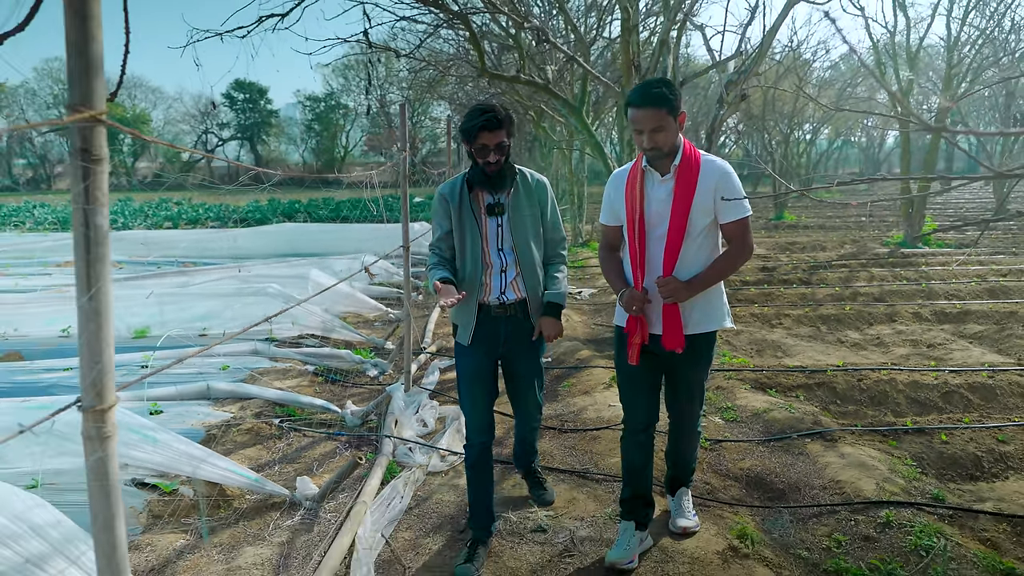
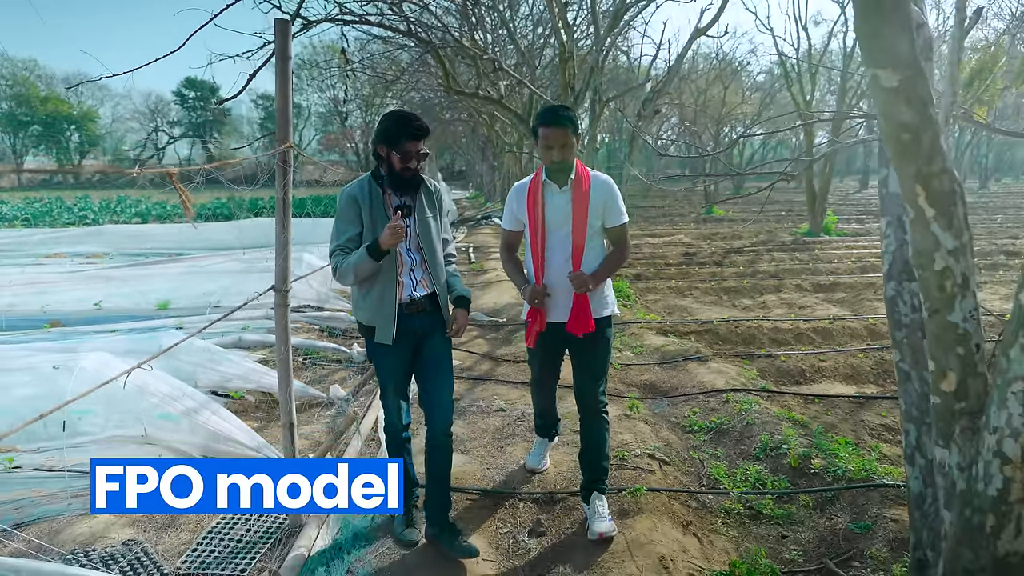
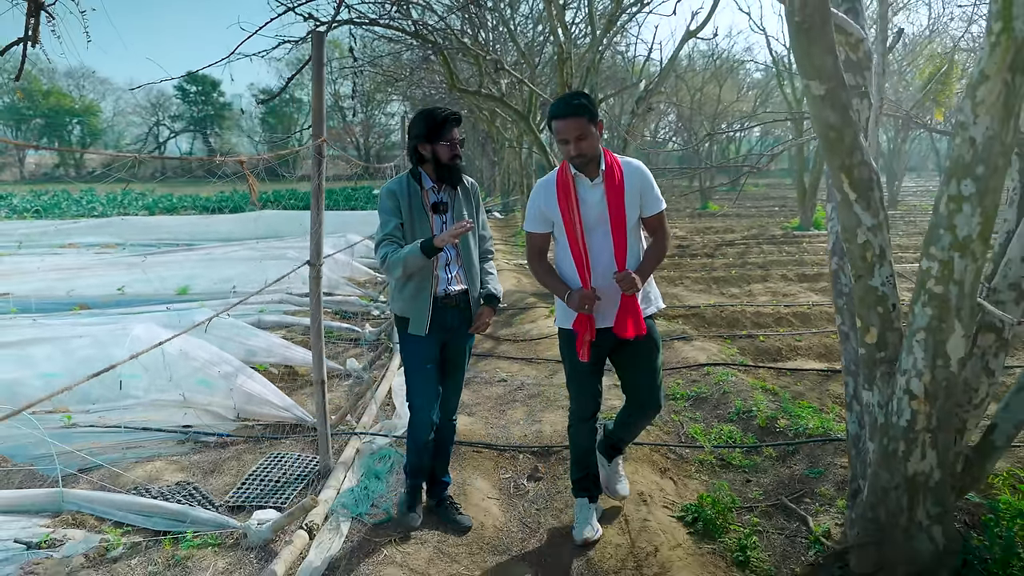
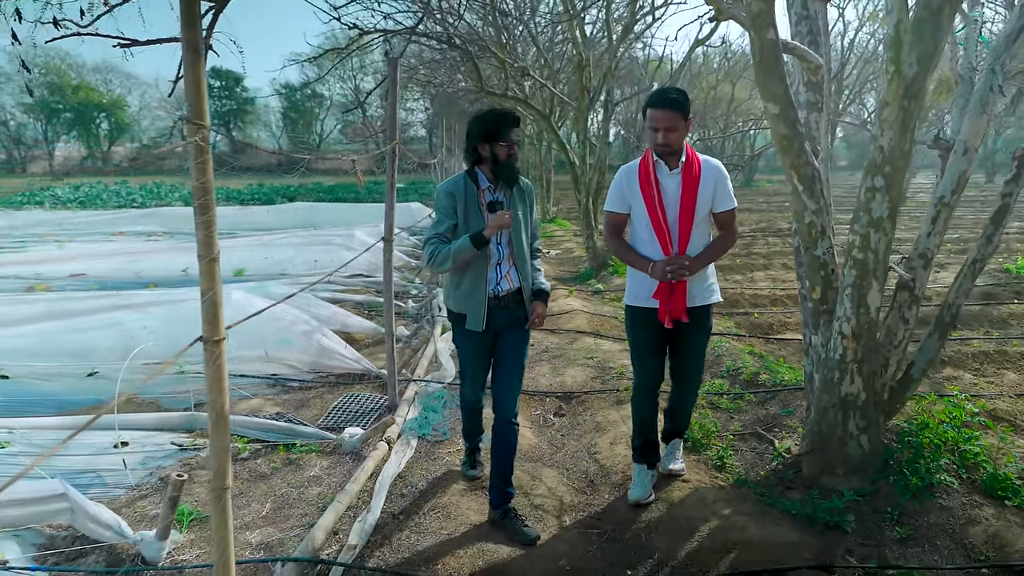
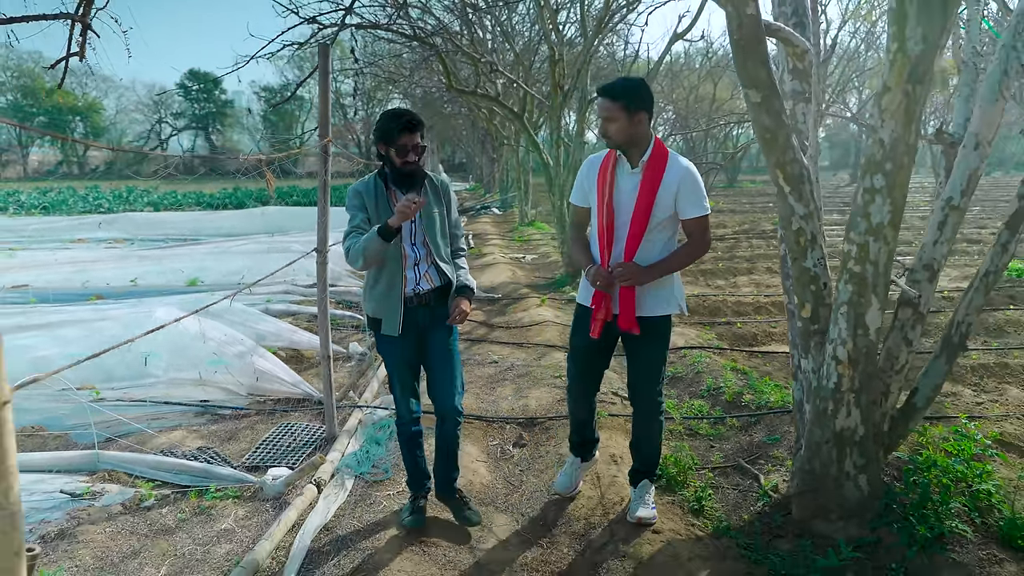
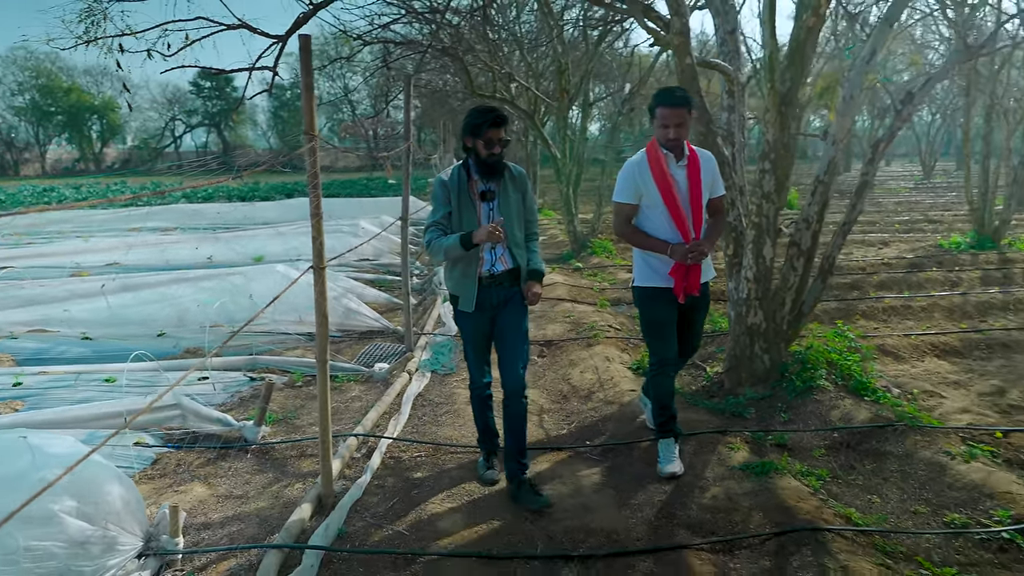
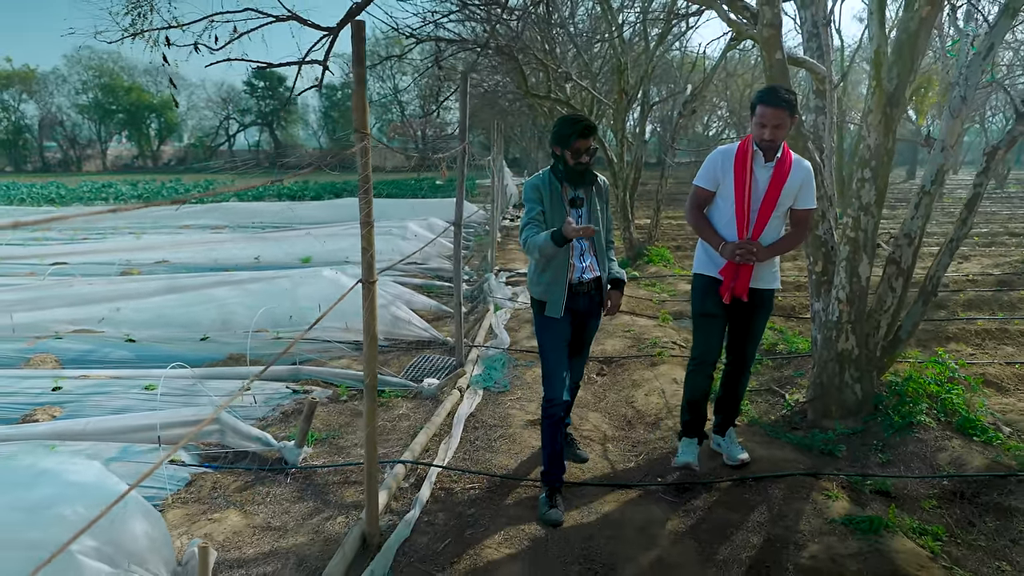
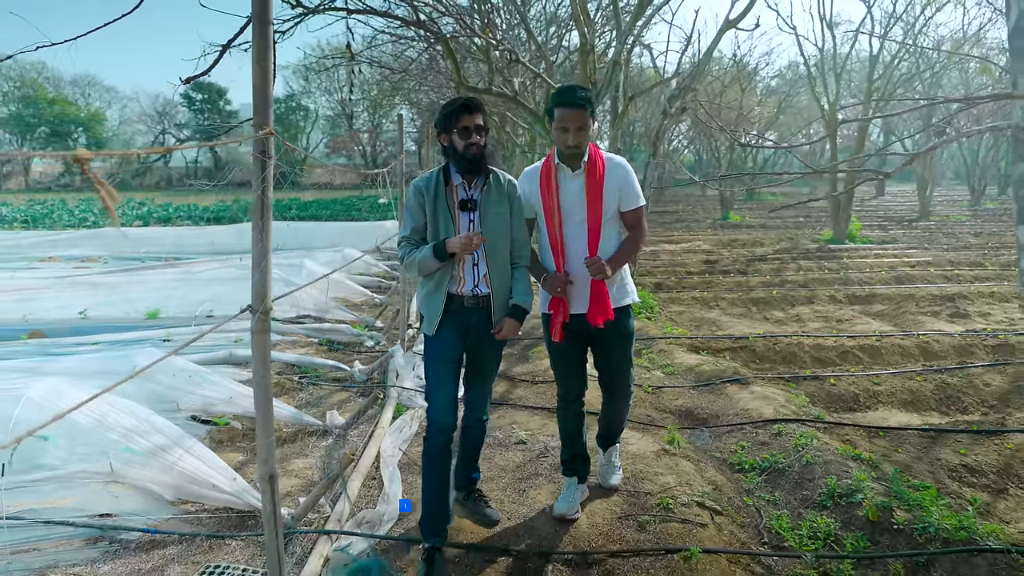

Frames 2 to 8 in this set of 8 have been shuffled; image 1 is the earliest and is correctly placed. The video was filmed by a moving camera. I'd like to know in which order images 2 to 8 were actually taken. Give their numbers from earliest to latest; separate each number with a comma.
8, 2, 3, 5, 4, 7, 6
